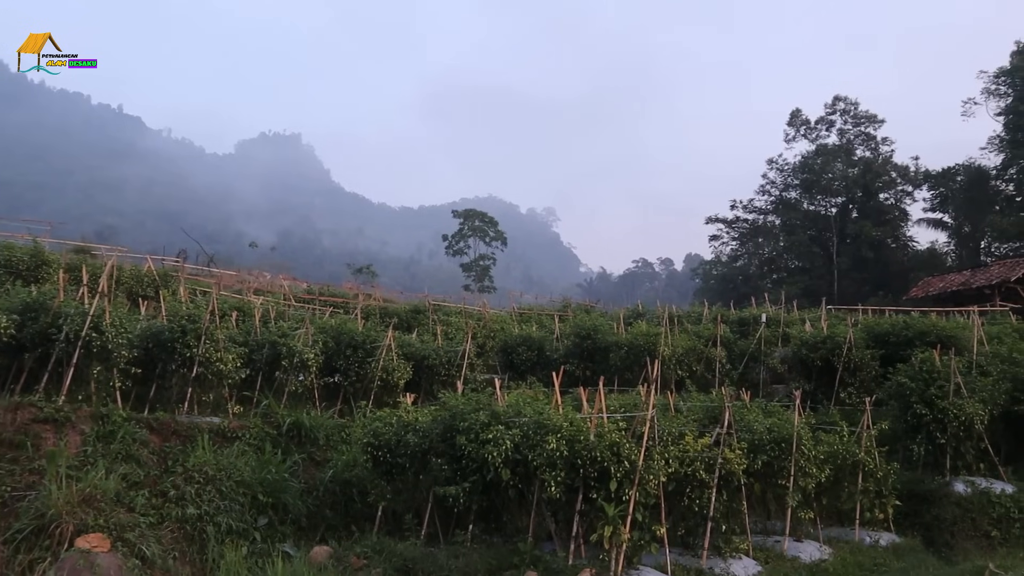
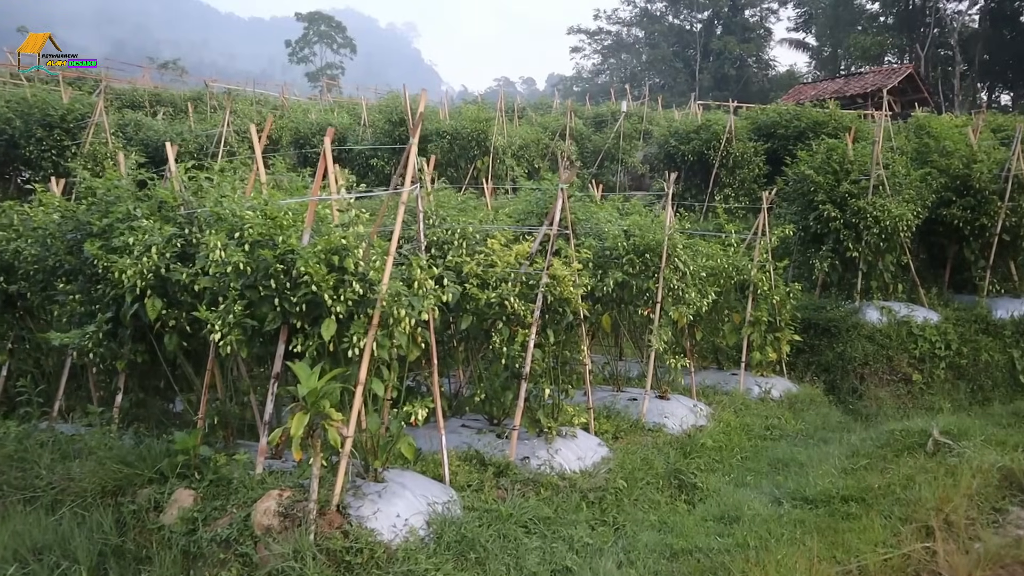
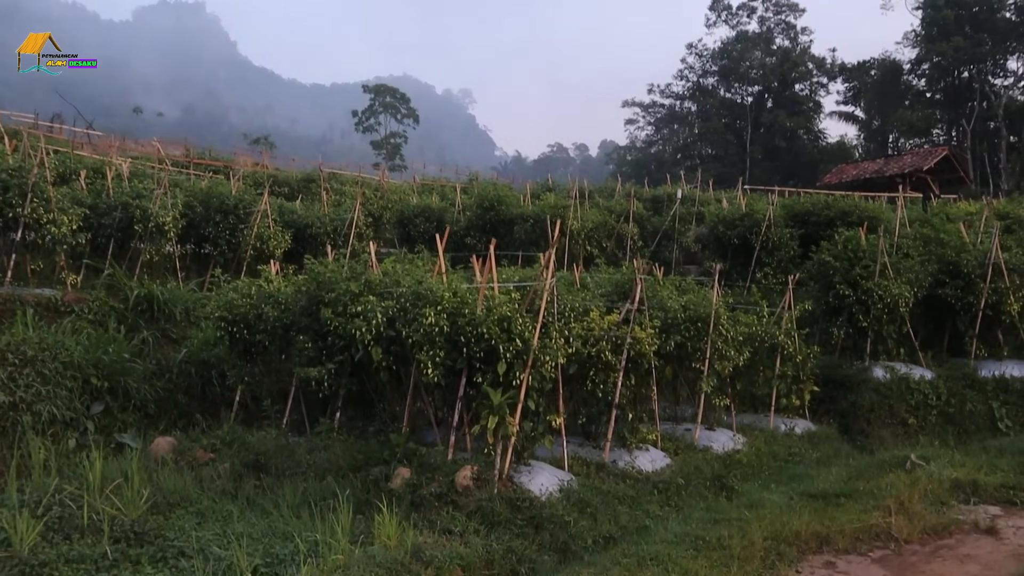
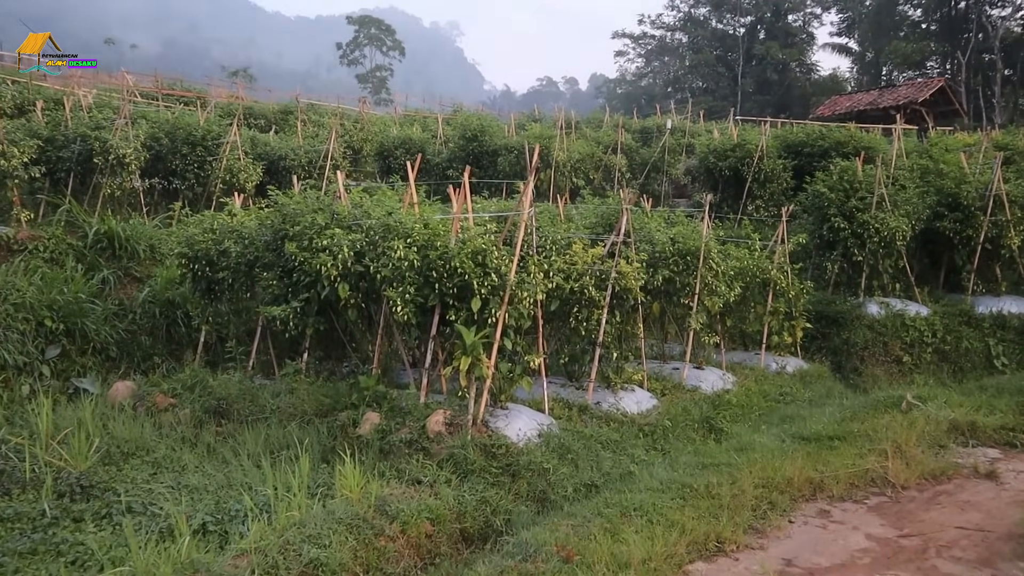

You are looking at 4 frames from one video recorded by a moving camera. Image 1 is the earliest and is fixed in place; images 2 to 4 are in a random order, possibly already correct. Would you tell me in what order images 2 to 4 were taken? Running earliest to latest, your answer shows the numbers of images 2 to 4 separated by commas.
3, 4, 2
